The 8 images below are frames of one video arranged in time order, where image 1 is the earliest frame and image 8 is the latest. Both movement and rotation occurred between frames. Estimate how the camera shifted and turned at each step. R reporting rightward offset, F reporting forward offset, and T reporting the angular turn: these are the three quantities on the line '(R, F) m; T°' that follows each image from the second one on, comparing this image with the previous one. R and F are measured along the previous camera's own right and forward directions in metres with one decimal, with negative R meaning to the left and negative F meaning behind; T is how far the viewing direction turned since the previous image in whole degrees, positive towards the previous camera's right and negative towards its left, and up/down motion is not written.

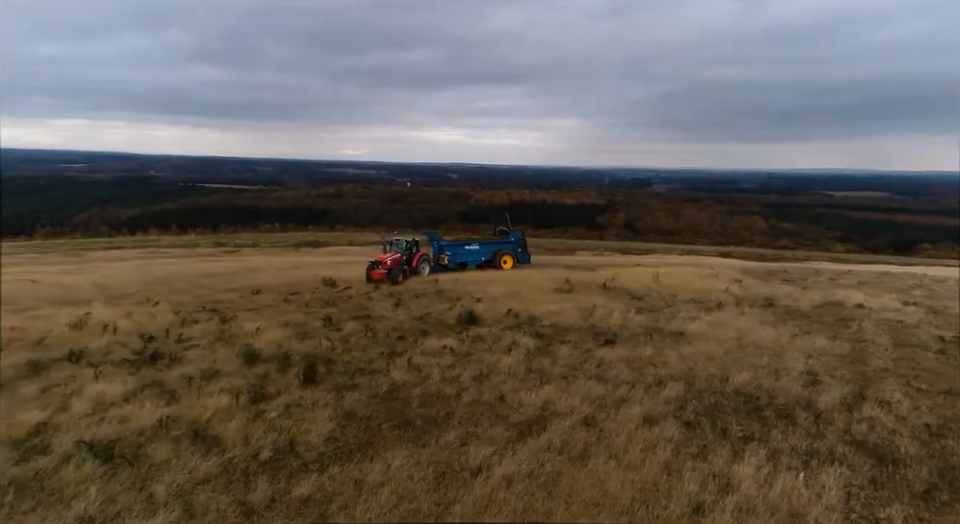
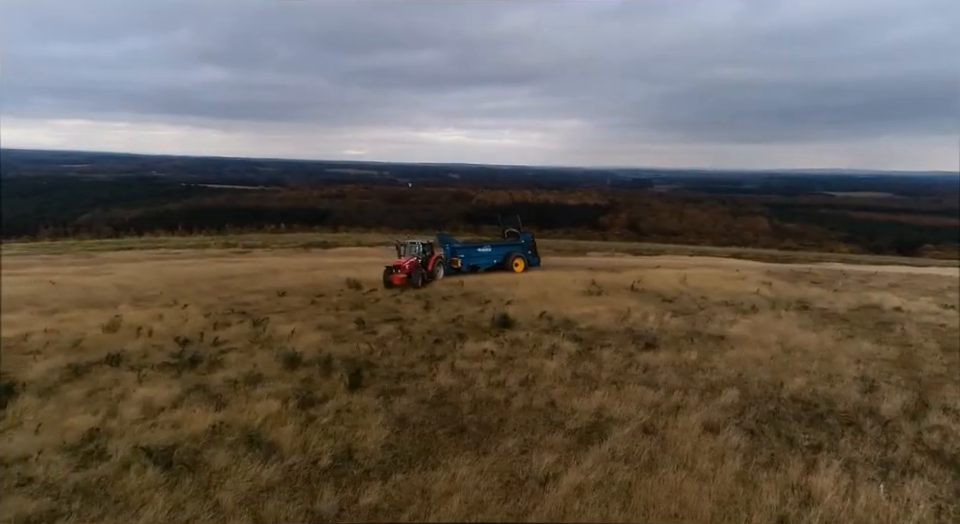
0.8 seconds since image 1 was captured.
(-0.6, +0.1) m; -1°
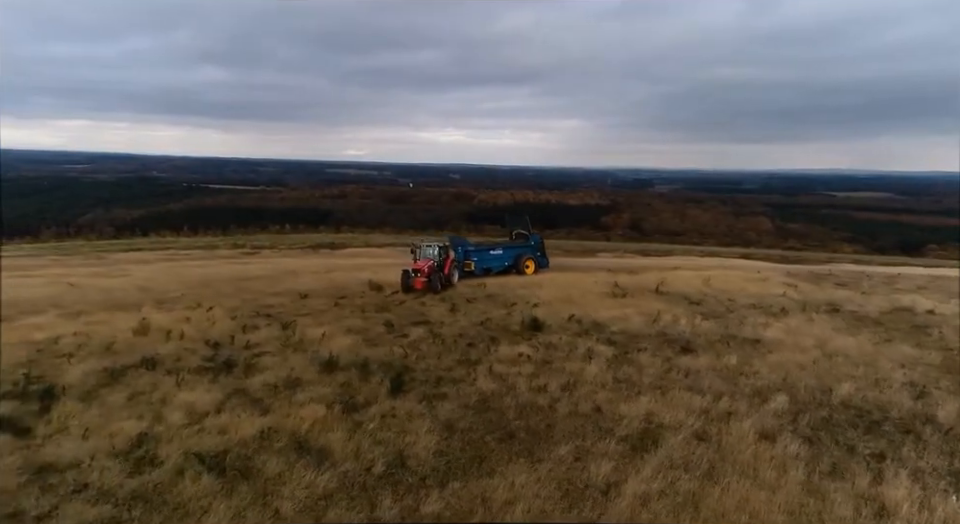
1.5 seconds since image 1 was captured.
(-0.5, +0.1) m; -1°
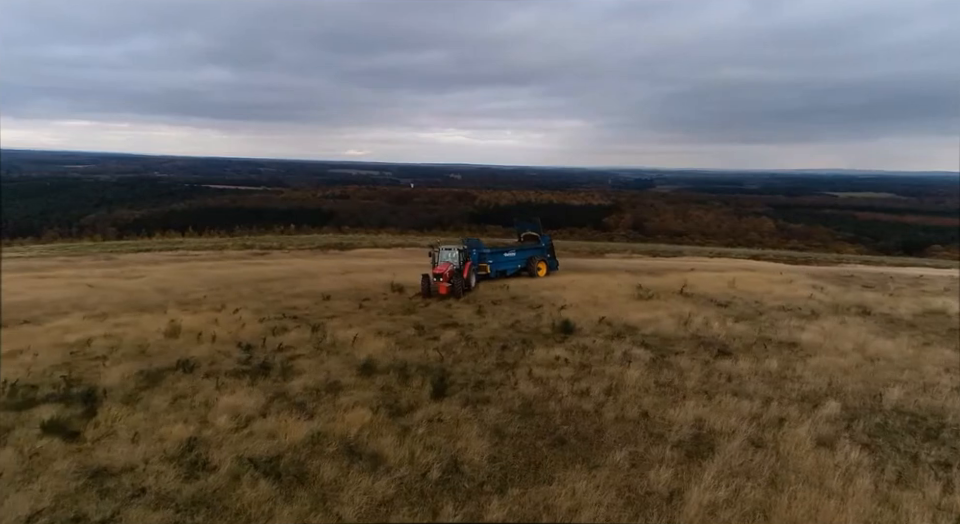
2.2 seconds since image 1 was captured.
(-0.5, +0.1) m; -1°
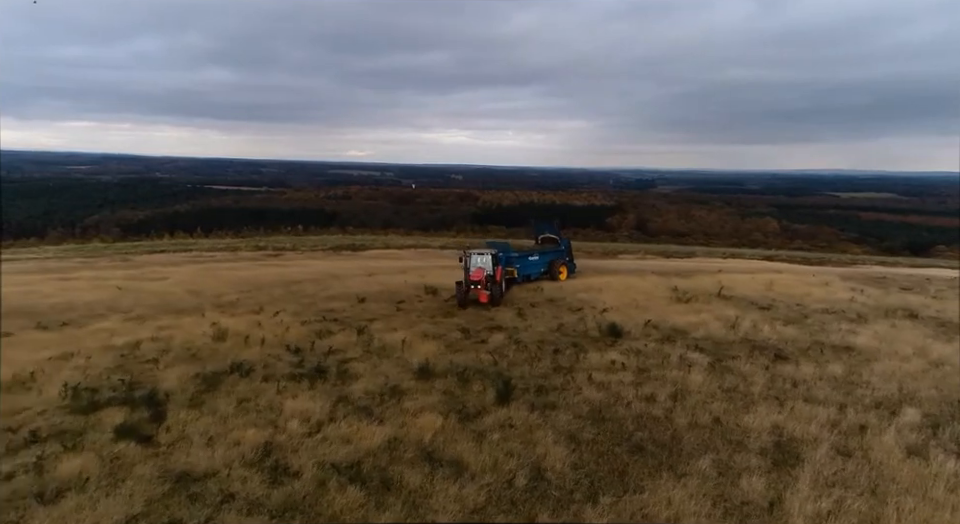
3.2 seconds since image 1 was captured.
(-0.8, +0.1) m; -1°
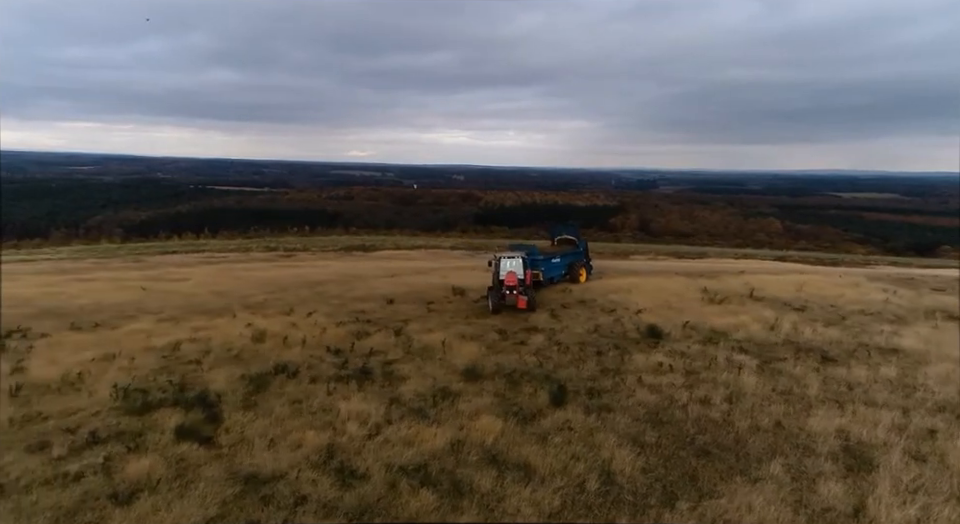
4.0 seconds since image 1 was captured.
(-0.6, 0.0) m; -1°
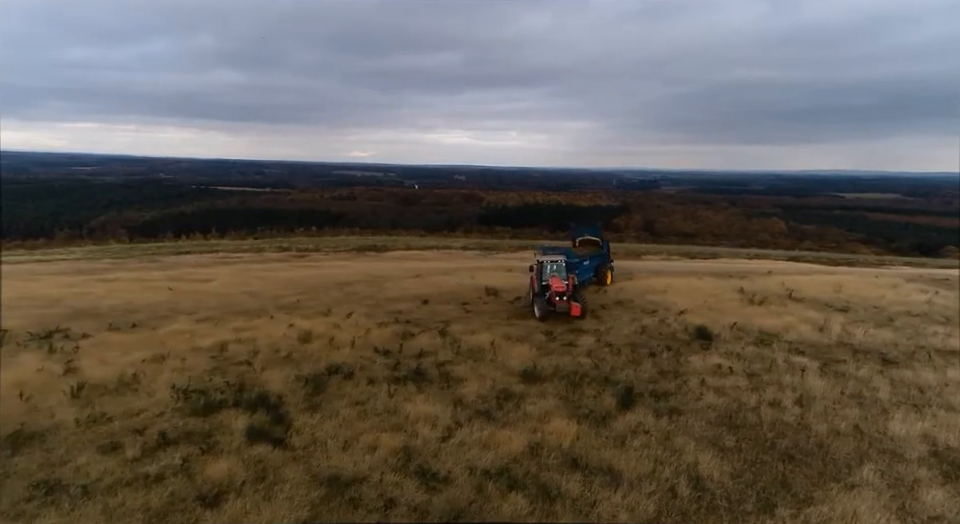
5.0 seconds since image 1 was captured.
(-0.8, +0.1) m; -1°
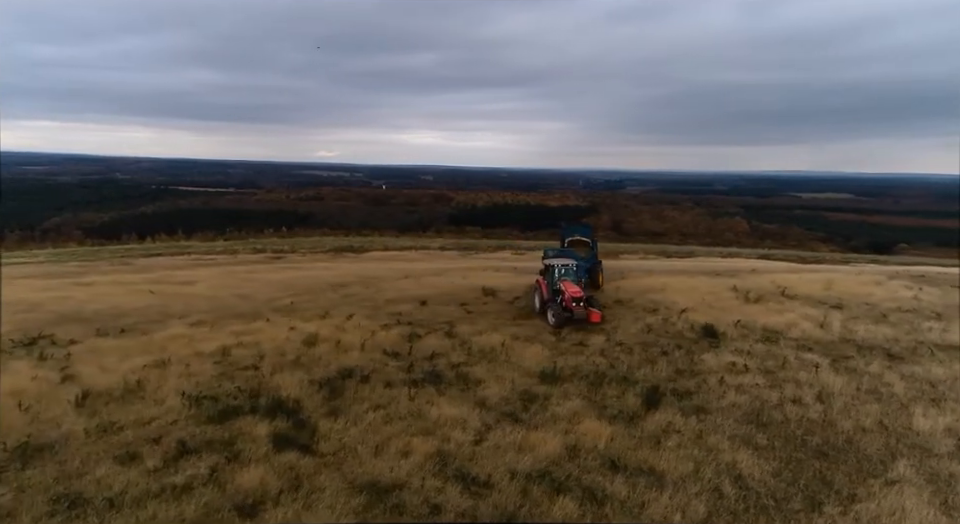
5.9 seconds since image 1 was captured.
(-0.6, +0.1) m; +2°
